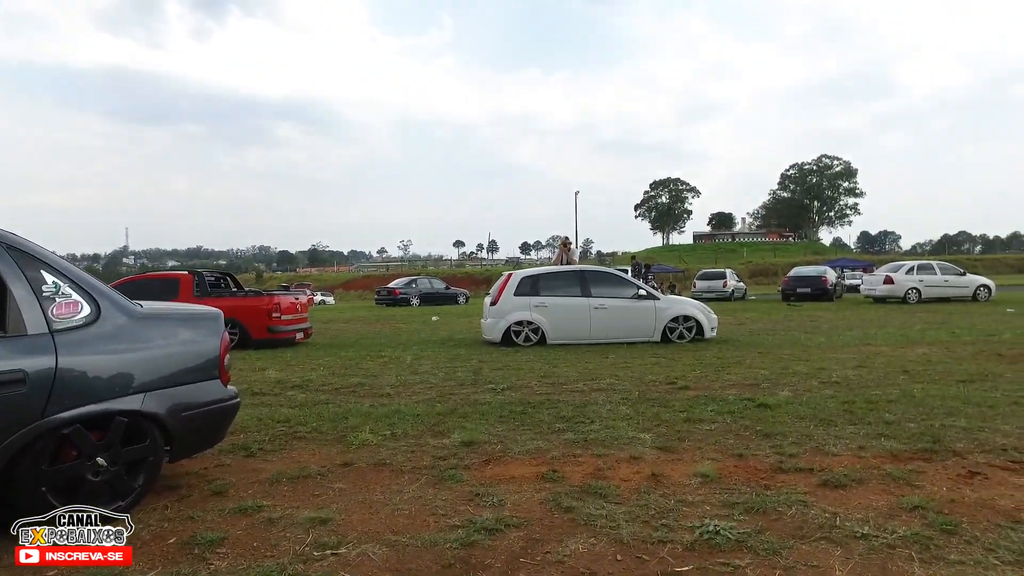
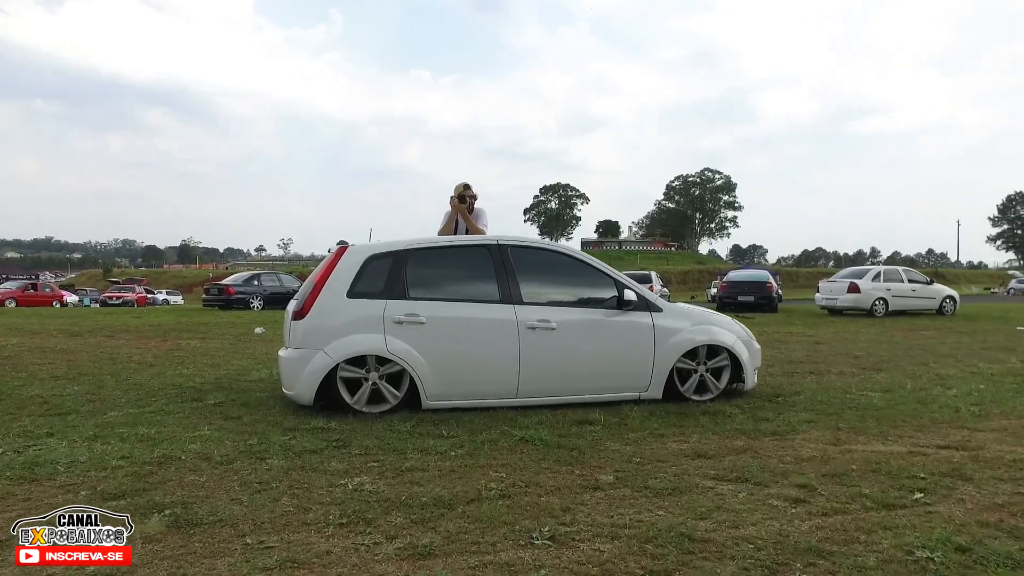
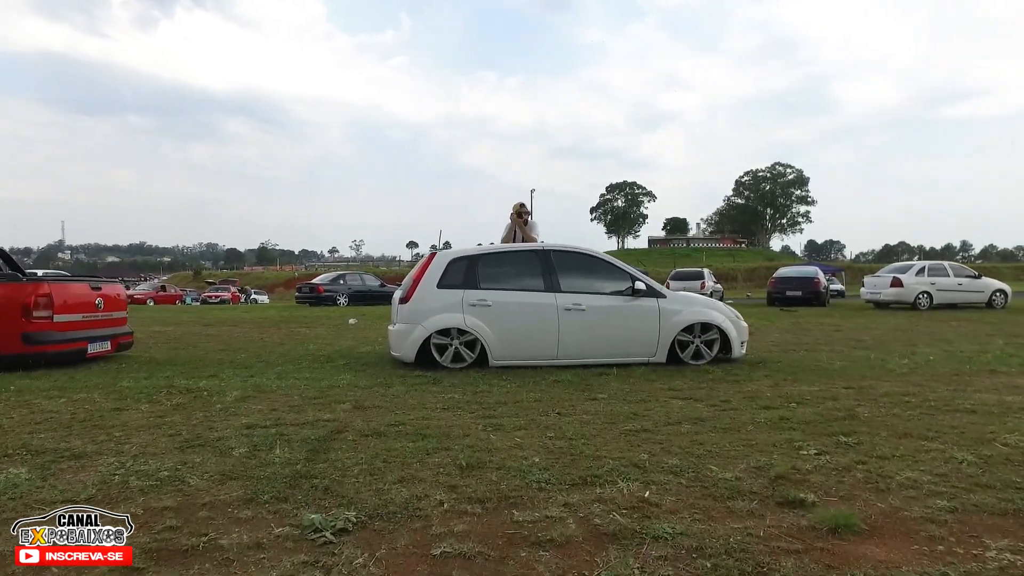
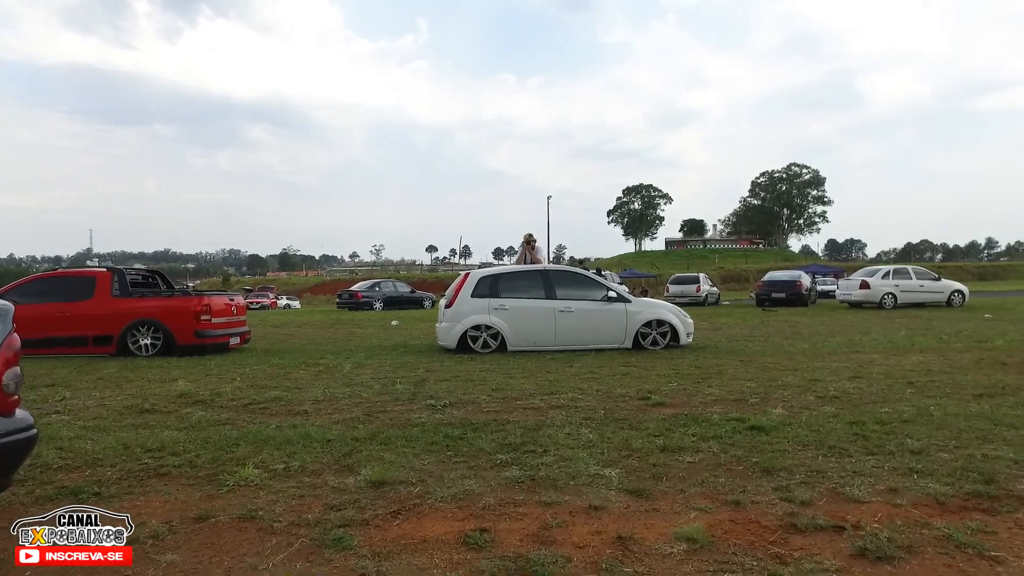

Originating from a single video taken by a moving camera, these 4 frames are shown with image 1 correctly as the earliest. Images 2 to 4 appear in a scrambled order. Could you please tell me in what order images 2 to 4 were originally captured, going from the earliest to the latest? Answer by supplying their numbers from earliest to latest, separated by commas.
4, 3, 2
